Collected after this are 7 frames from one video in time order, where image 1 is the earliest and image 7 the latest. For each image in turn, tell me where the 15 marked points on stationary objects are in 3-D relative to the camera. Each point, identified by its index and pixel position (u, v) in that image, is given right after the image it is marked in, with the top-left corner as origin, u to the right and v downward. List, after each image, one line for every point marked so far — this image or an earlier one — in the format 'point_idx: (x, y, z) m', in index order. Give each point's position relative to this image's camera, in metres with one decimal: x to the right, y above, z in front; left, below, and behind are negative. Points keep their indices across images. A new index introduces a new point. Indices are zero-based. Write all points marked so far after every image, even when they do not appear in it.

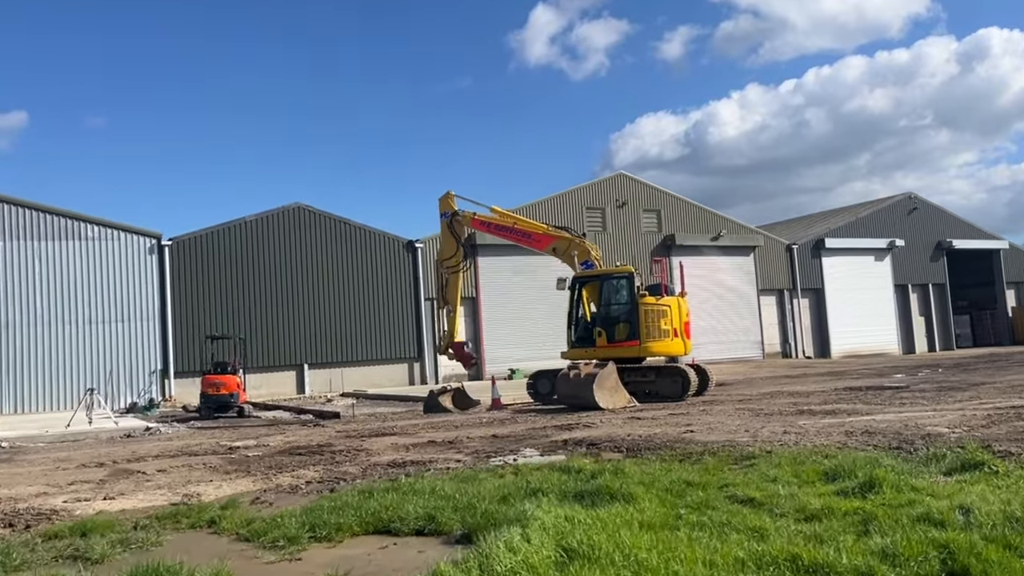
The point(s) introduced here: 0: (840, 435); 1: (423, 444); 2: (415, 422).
0: (+4.0, -1.8, +10.1) m
1: (-1.3, -2.3, +12.1) m
2: (-1.9, -2.6, +16.2) m
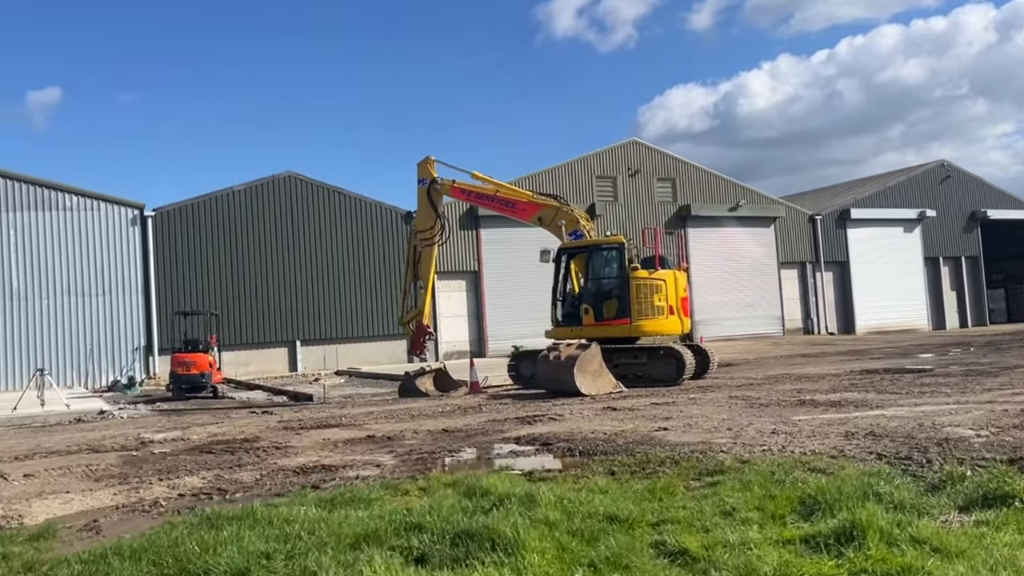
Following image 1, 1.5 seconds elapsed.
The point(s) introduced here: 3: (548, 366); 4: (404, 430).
0: (+3.2, -1.5, +8.3) m
1: (-1.9, -1.9, +10.5) m
2: (-2.4, -2.1, +14.6) m
3: (+0.7, -1.4, +15.2) m
4: (-1.5, -1.9, +11.1) m
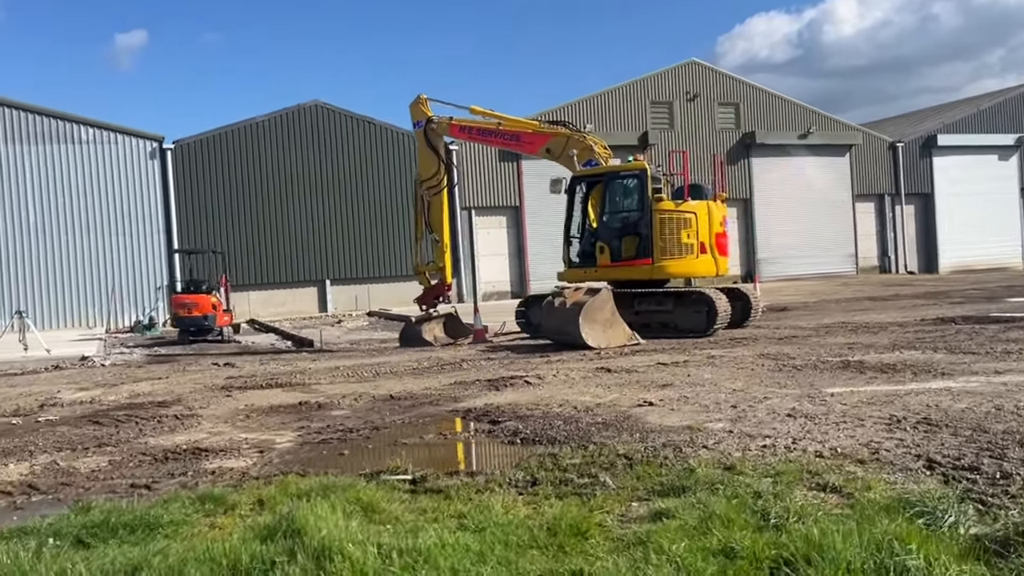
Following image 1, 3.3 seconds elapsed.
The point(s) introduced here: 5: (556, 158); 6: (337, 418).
0: (+2.6, -1.0, +6.0) m
1: (-2.4, -1.2, +8.6) m
2: (-2.5, -1.1, +12.8) m
3: (+0.6, -0.4, +13.0) m
4: (-1.8, -1.2, +9.2) m
5: (+0.8, +2.3, +15.5) m
6: (-1.7, -1.2, +8.0) m
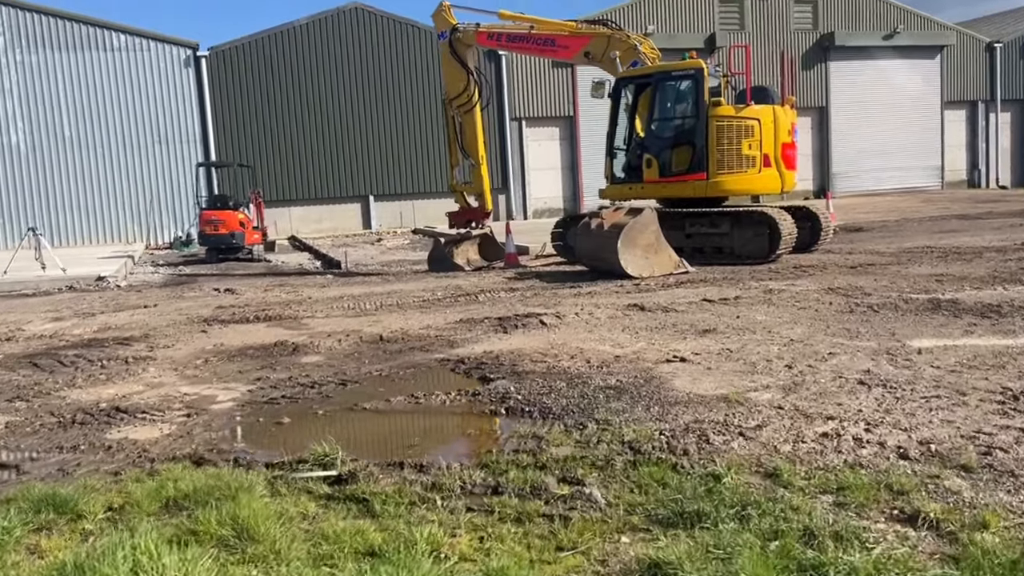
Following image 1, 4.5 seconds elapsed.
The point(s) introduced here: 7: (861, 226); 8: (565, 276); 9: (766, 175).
0: (+2.5, -0.6, +4.4) m
1: (-2.3, -0.6, +7.3) m
2: (-2.1, 0.0, +11.5) m
3: (+1.0, +0.7, +11.4) m
4: (-1.7, -0.5, +7.9) m
5: (+1.4, +3.7, +13.6) m
6: (-1.6, -0.6, +6.7) m
7: (+7.7, +1.4, +18.5) m
8: (+0.7, +0.2, +11.9) m
9: (+3.8, +1.7, +12.7) m
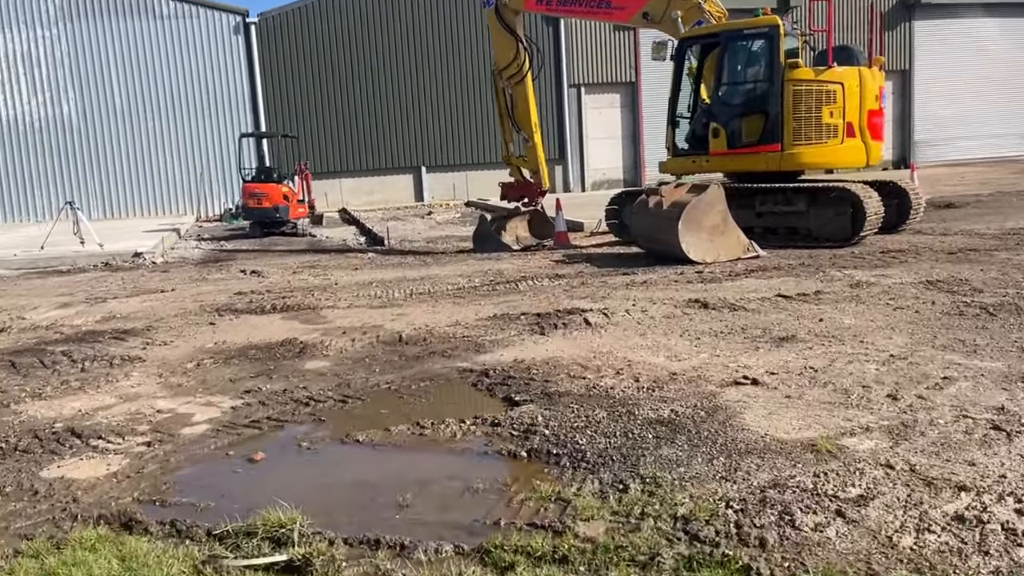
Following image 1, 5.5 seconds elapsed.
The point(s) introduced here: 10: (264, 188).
0: (+2.5, -0.7, +3.2) m
1: (-2.0, -0.5, +6.5) m
2: (-1.5, +0.2, +10.6) m
3: (+1.6, +0.8, +10.2) m
4: (-1.4, -0.4, +7.0) m
5: (+2.1, +3.9, +12.2) m
6: (-1.4, -0.6, +5.7) m
7: (+8.8, +1.7, +16.8) m
8: (+1.4, +0.4, +10.8) m
9: (+4.5, +1.9, +11.2) m
10: (-5.5, +2.2, +18.8) m
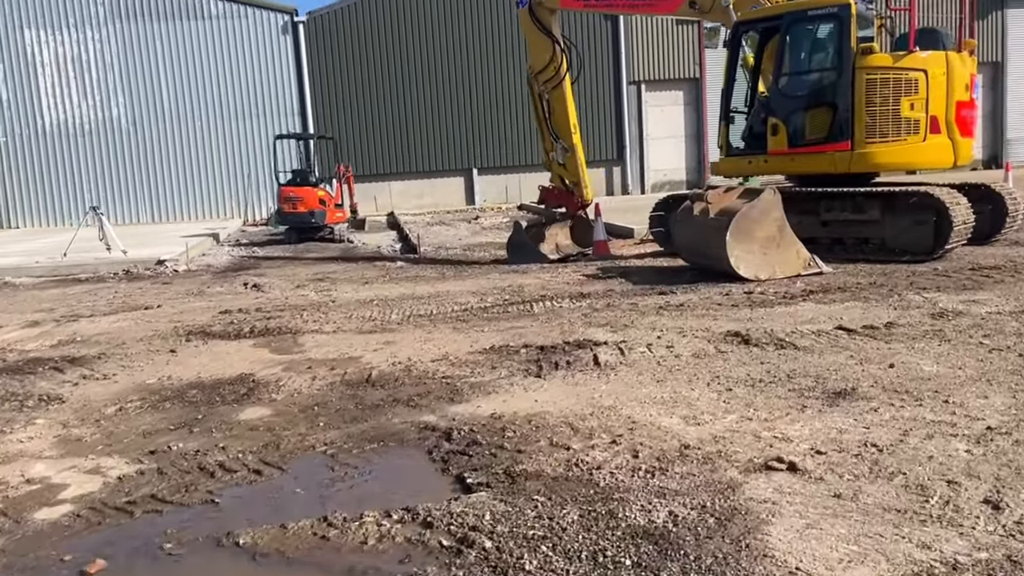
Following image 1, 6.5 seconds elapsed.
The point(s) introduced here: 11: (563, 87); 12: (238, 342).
0: (+2.2, -0.9, +1.8) m
1: (-2.1, -0.7, +5.4) m
2: (-1.2, 0.0, +9.5) m
3: (+1.9, +0.6, +8.9) m
4: (-1.4, -0.6, +5.9) m
5: (+2.6, +3.7, +10.9) m
6: (-1.5, -0.8, +4.7) m
7: (+9.6, +1.5, +14.8) m
8: (+1.7, +0.2, +9.5) m
9: (+4.8, +1.7, +9.7) m
10: (-4.6, +2.1, +18.0) m
11: (+0.7, +3.0, +11.7) m
12: (-2.2, -0.4, +7.0) m
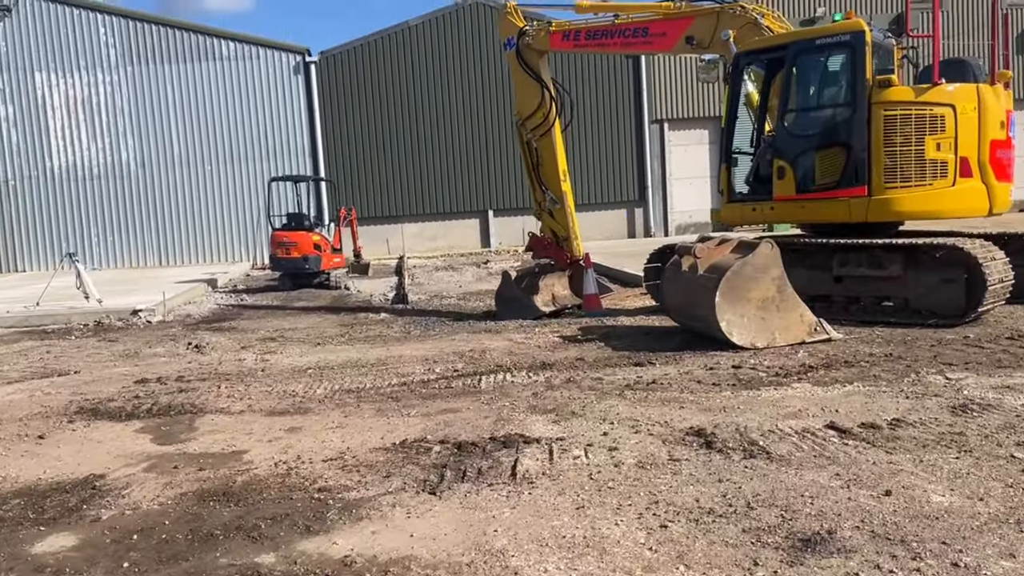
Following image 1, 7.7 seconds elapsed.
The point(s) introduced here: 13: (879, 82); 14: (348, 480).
0: (+1.5, -1.2, +0.5) m
1: (-2.6, -1.1, +4.4) m
2: (-1.5, -0.6, +8.4) m
3: (+1.5, 0.0, +7.7) m
4: (-1.9, -1.0, +4.9) m
5: (+2.3, +3.0, +9.8) m
6: (-2.1, -1.2, +3.6) m
7: (+9.5, +0.5, +13.3) m
8: (+1.3, -0.5, +8.3) m
9: (+4.5, +1.0, +8.4) m
10: (-4.5, +1.1, +17.2) m
11: (+0.4, +2.3, +10.7) m
12: (-2.7, -1.0, +5.9) m
13: (+3.6, +2.0, +8.3) m
14: (-0.8, -1.0, +4.5) m
